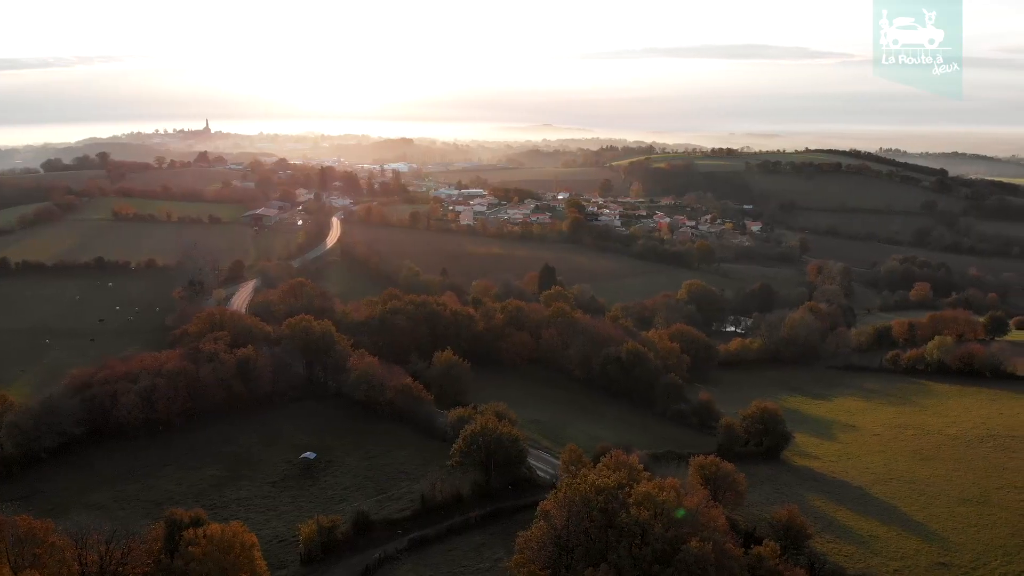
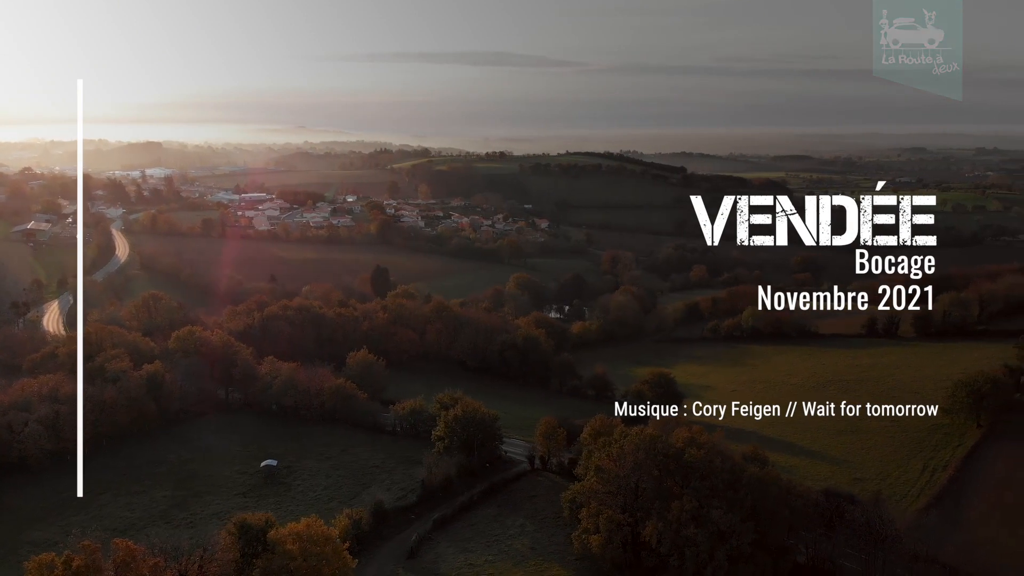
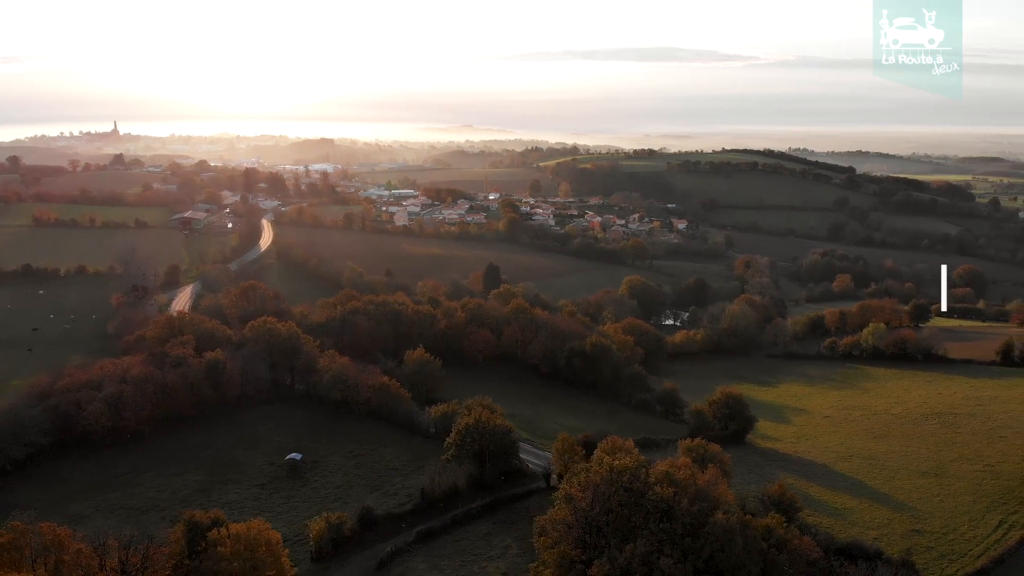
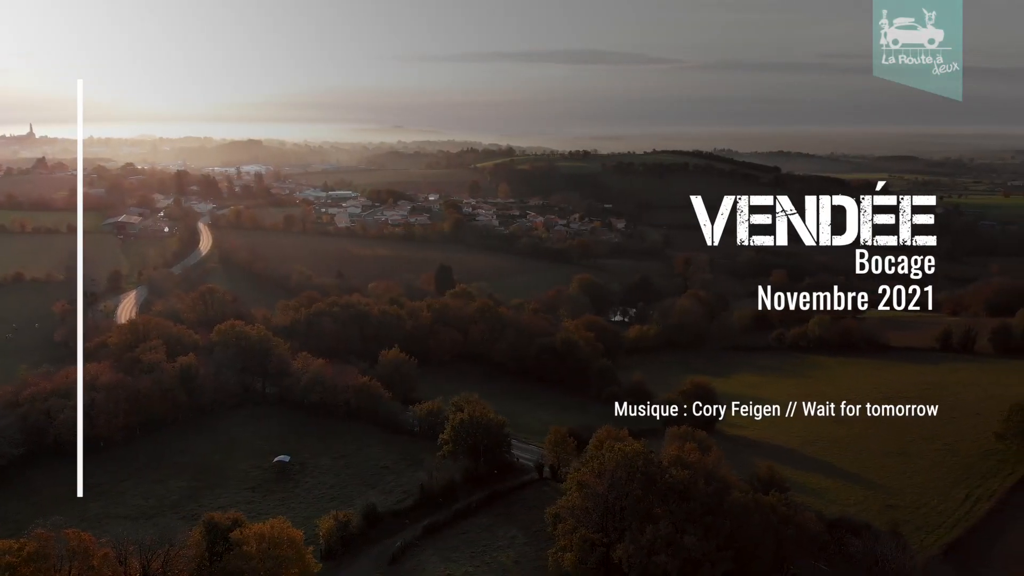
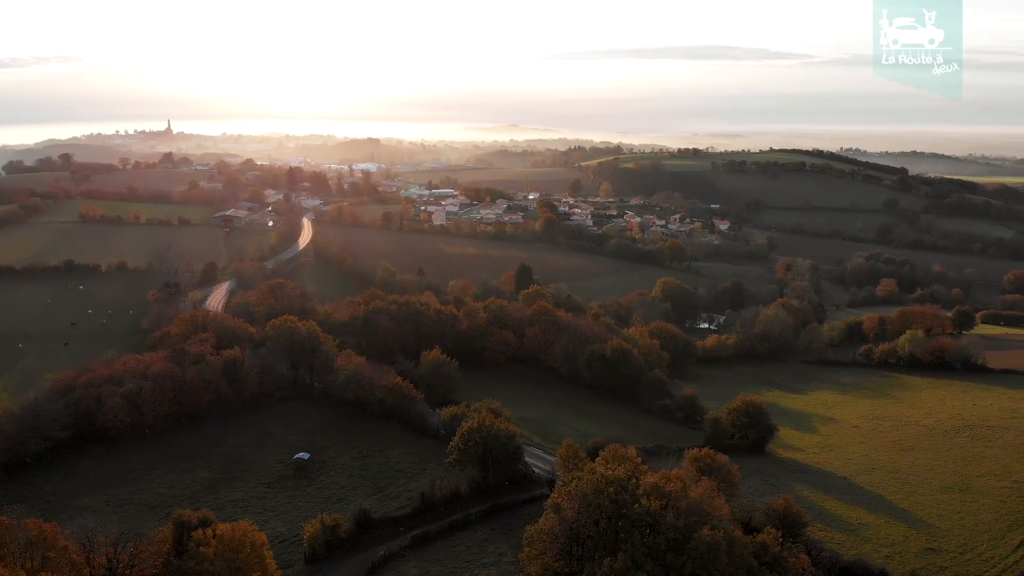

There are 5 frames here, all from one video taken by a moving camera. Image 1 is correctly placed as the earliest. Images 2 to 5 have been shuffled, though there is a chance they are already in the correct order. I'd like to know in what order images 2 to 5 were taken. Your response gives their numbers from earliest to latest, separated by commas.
5, 3, 4, 2
